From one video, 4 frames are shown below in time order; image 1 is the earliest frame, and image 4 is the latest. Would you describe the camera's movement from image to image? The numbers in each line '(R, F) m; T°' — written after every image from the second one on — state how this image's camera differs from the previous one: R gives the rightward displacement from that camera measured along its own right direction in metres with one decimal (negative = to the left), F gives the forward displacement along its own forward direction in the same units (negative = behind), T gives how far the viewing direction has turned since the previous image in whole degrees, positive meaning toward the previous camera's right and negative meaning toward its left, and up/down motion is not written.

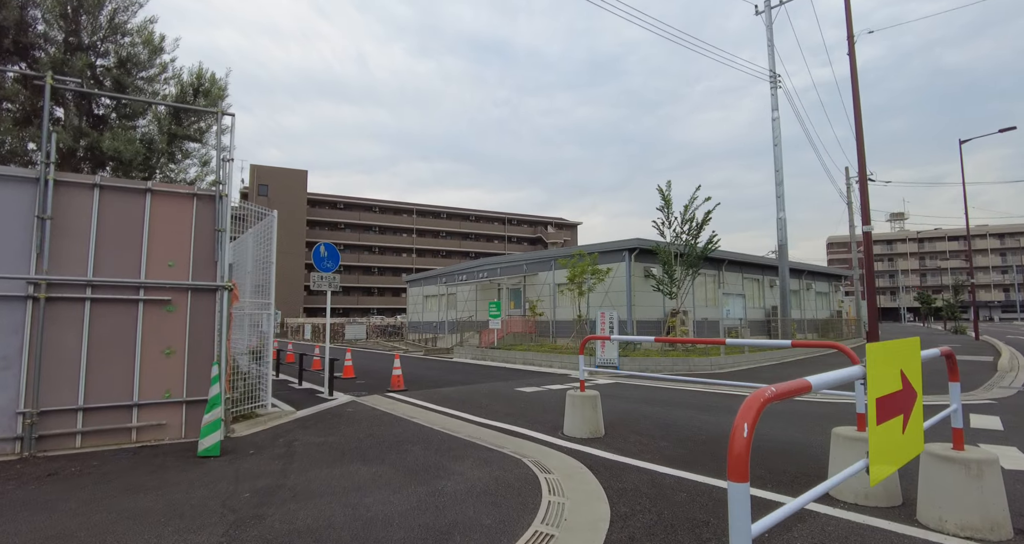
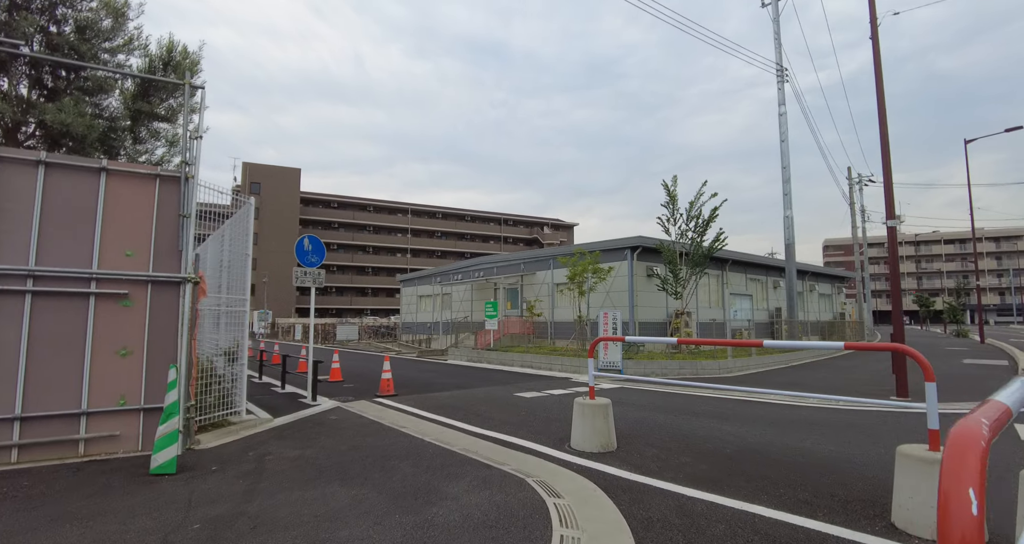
(-0.1, +0.8) m; +1°
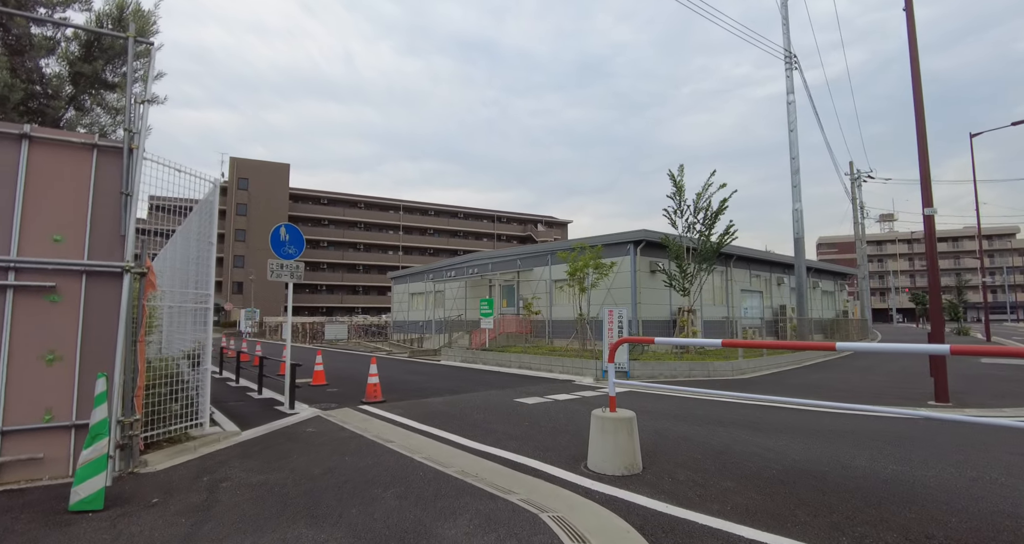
(-0.1, +1.0) m; +1°
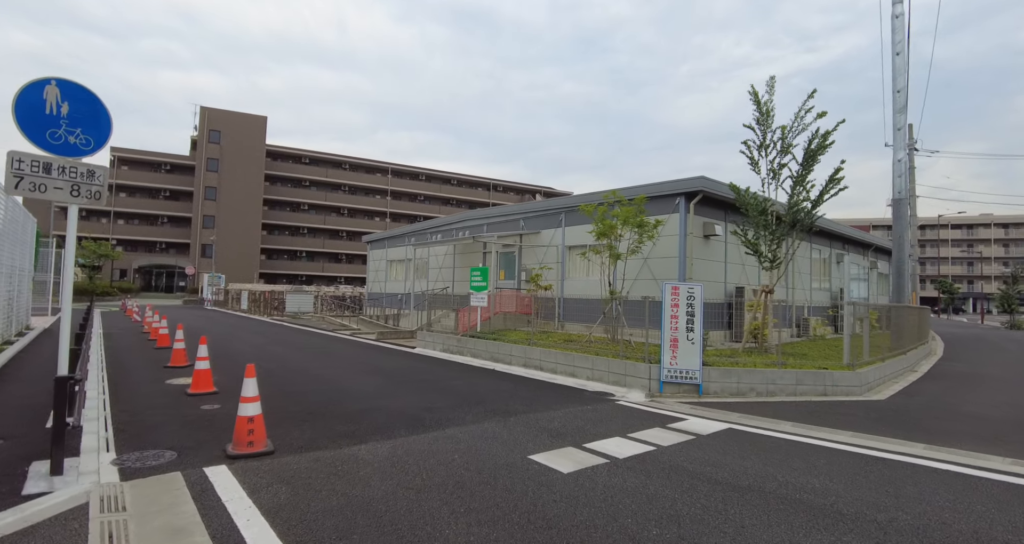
(-0.3, +4.7) m; +1°
